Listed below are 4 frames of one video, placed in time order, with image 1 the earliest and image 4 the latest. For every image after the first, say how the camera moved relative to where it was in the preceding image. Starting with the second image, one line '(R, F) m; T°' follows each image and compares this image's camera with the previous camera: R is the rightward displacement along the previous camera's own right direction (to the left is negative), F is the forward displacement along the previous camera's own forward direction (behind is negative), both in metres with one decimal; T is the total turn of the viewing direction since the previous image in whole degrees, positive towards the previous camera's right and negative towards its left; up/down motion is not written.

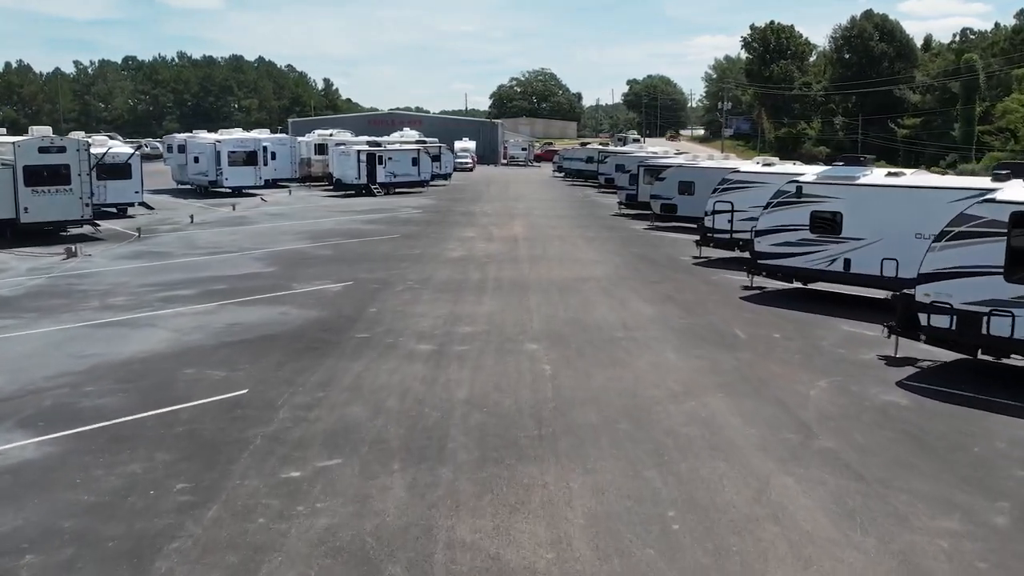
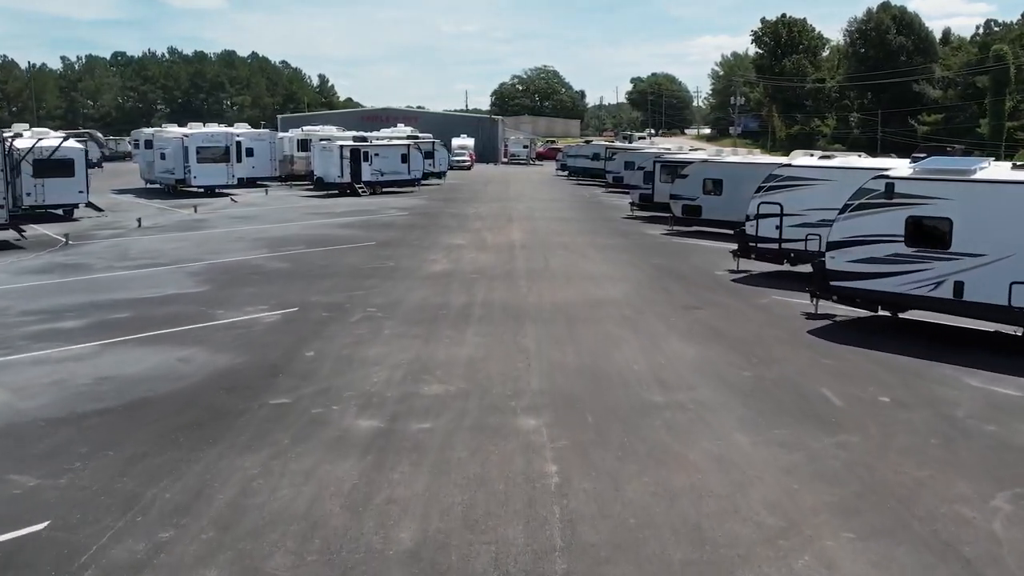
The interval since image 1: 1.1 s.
(+0.1, +4.6) m; 0°
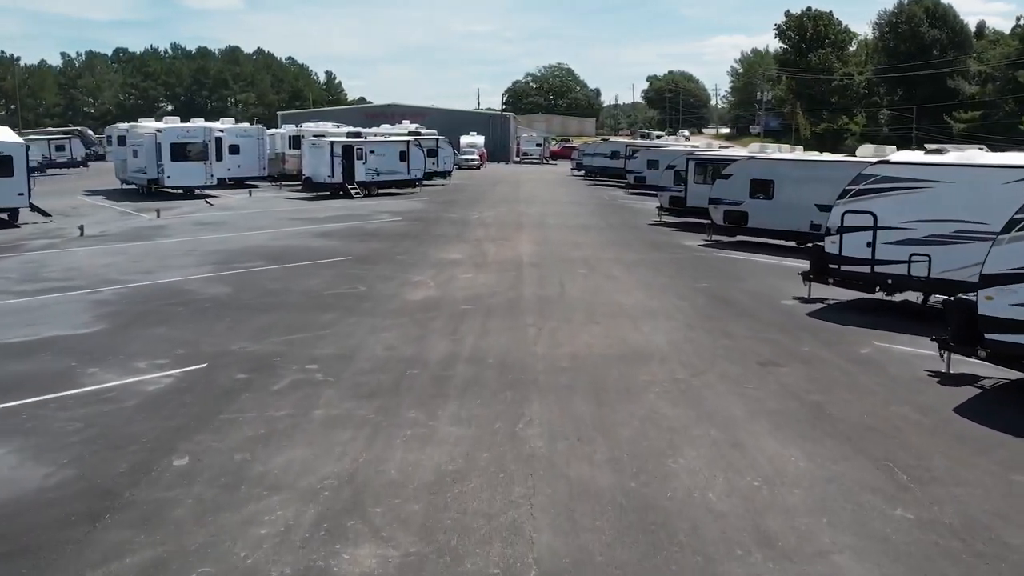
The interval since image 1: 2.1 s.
(+0.1, +4.6) m; -1°
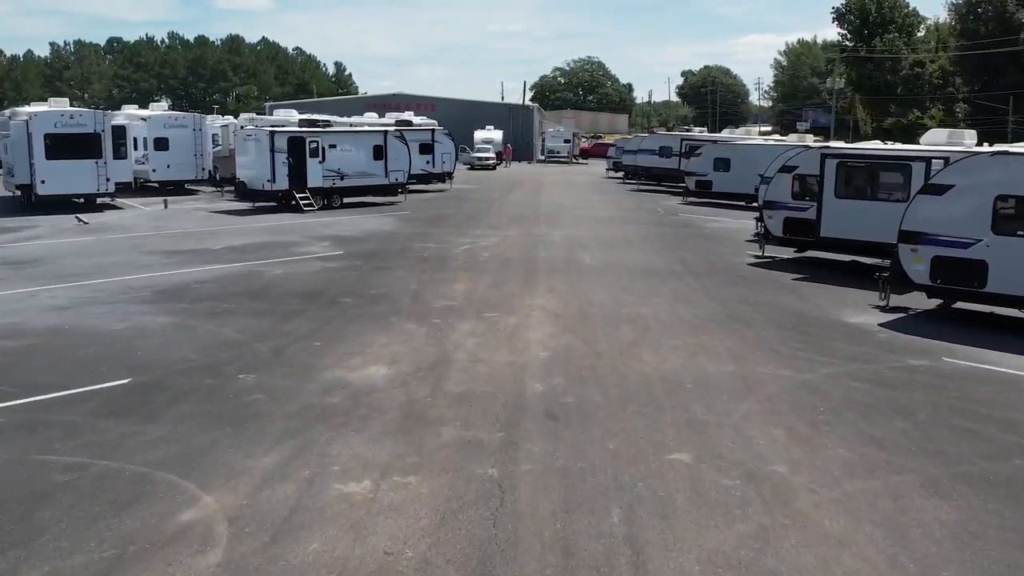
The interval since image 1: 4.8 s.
(+0.3, +11.5) m; -2°
